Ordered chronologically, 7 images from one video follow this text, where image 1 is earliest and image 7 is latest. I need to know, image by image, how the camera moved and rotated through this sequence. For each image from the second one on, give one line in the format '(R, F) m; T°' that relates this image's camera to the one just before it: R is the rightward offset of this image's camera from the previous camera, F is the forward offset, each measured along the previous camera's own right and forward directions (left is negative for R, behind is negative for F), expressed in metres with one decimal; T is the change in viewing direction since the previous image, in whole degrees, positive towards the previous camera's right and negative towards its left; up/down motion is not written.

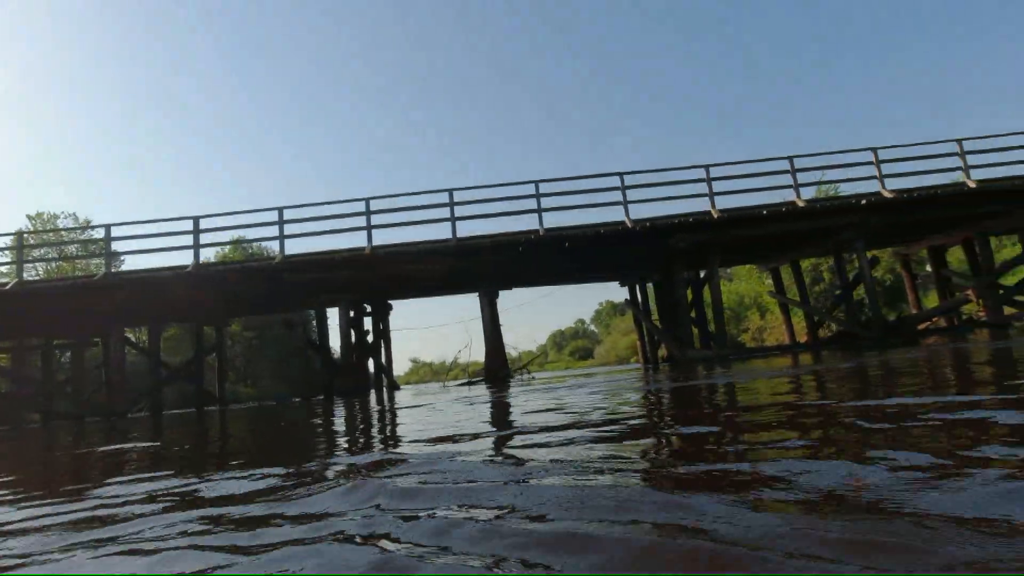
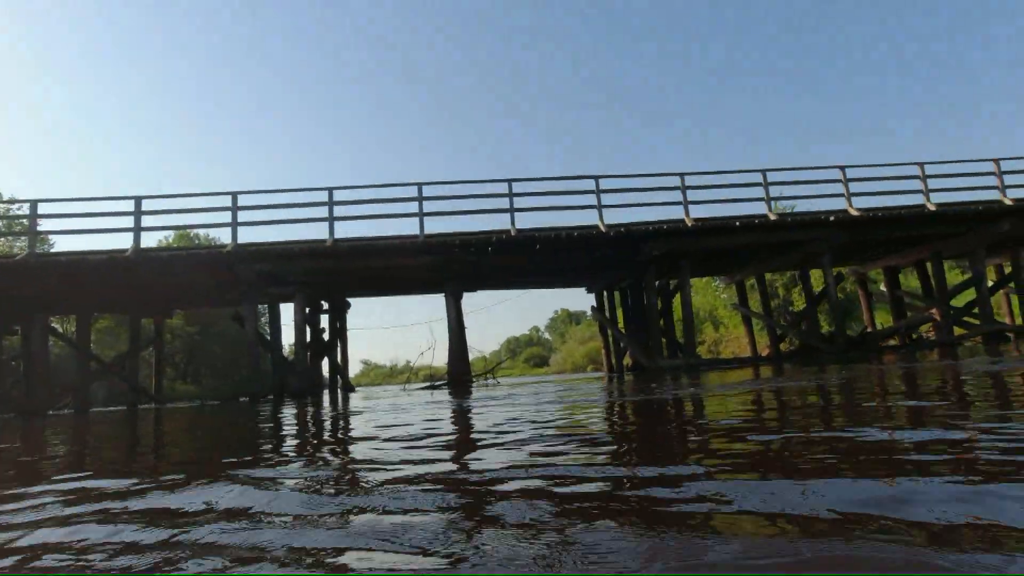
(-0.2, +0.3) m; +5°
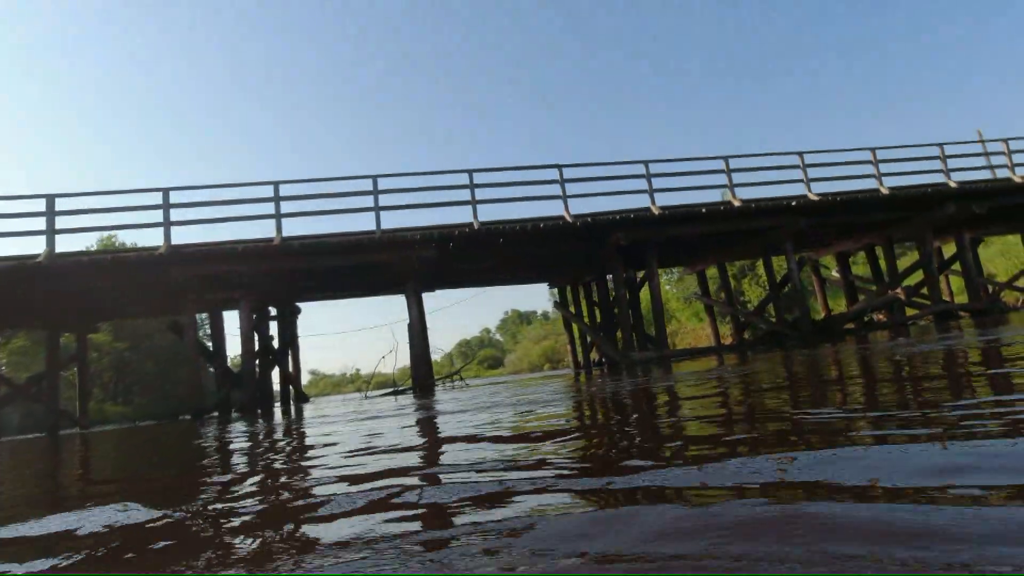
(-0.2, +0.3) m; +5°
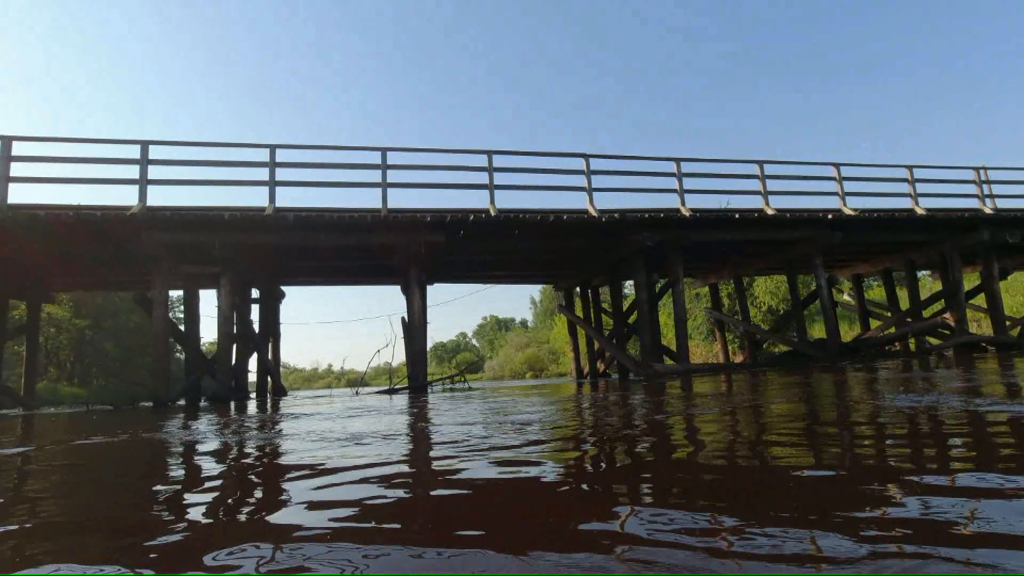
(-0.3, +0.6) m; +2°
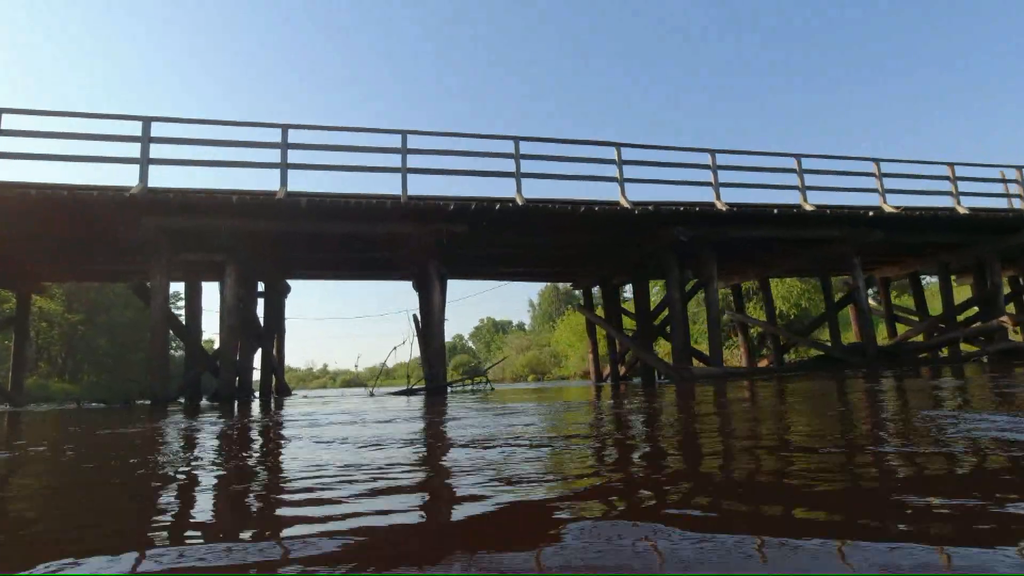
(-0.2, +0.4) m; 0°
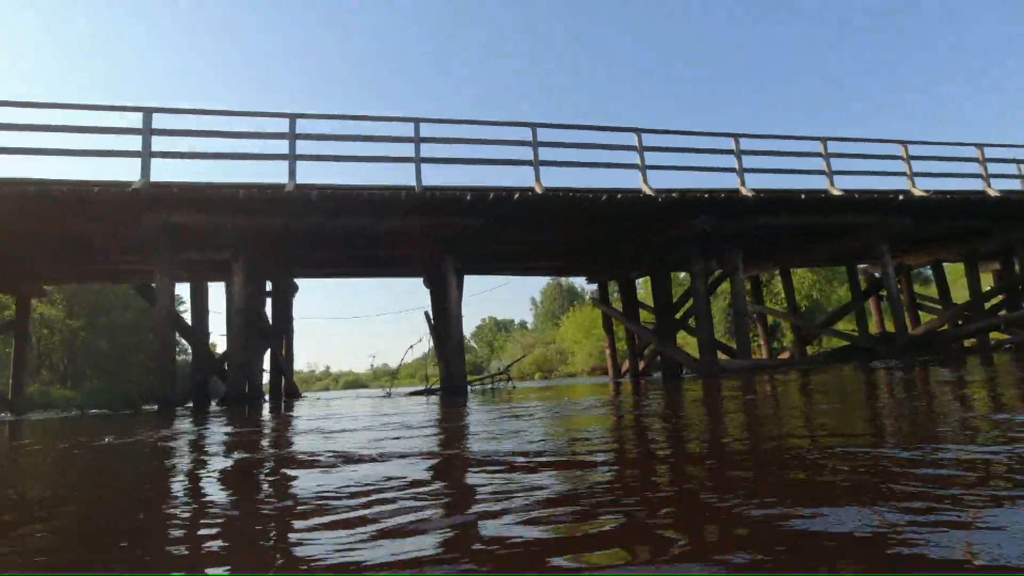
(-0.1, +0.2) m; 0°
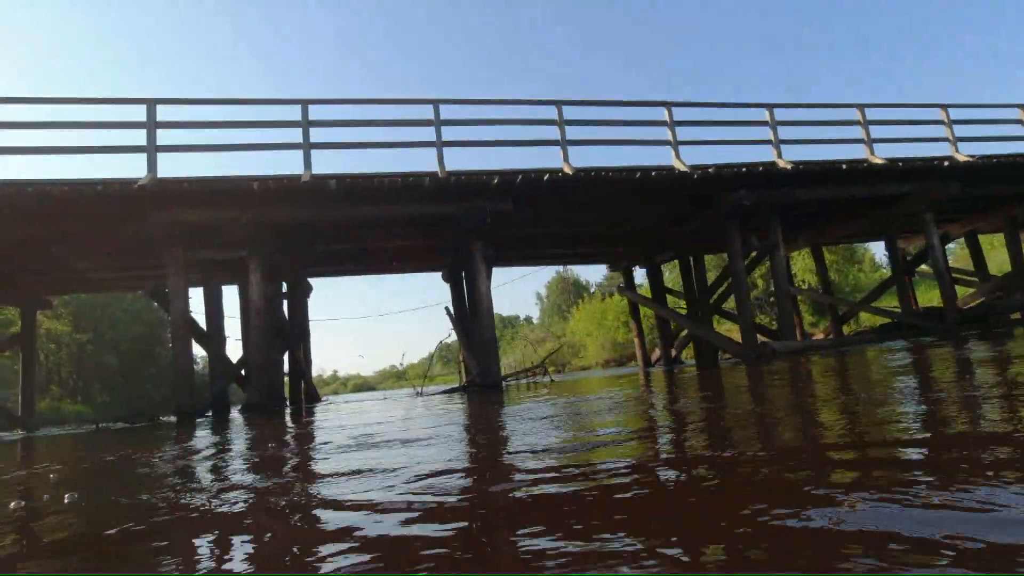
(-0.2, +0.3) m; 0°
